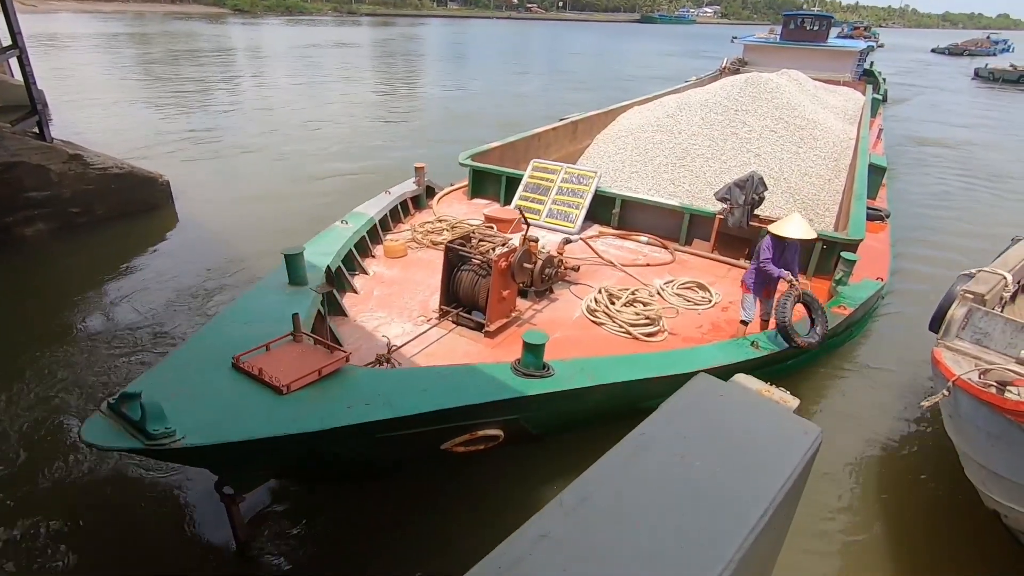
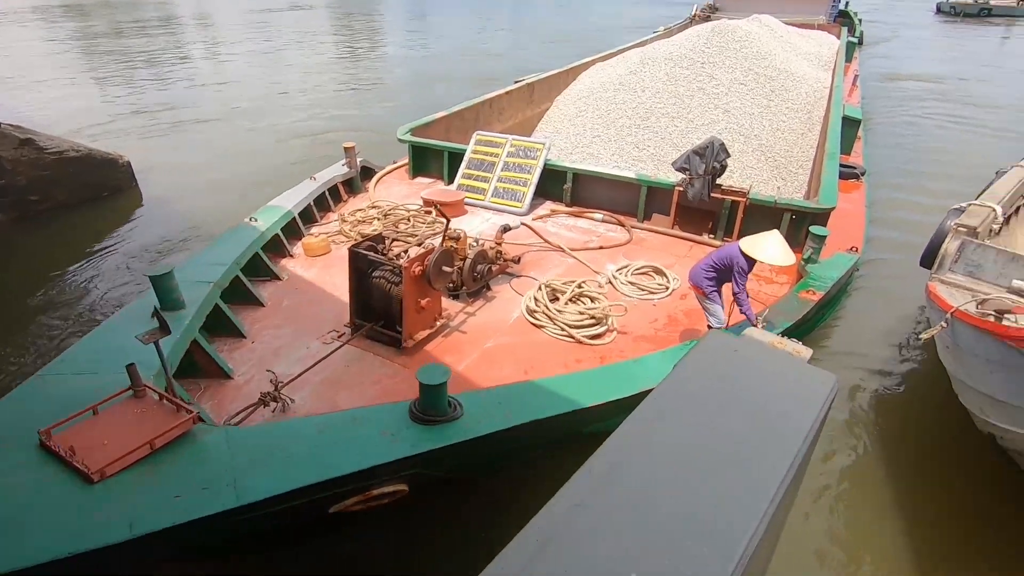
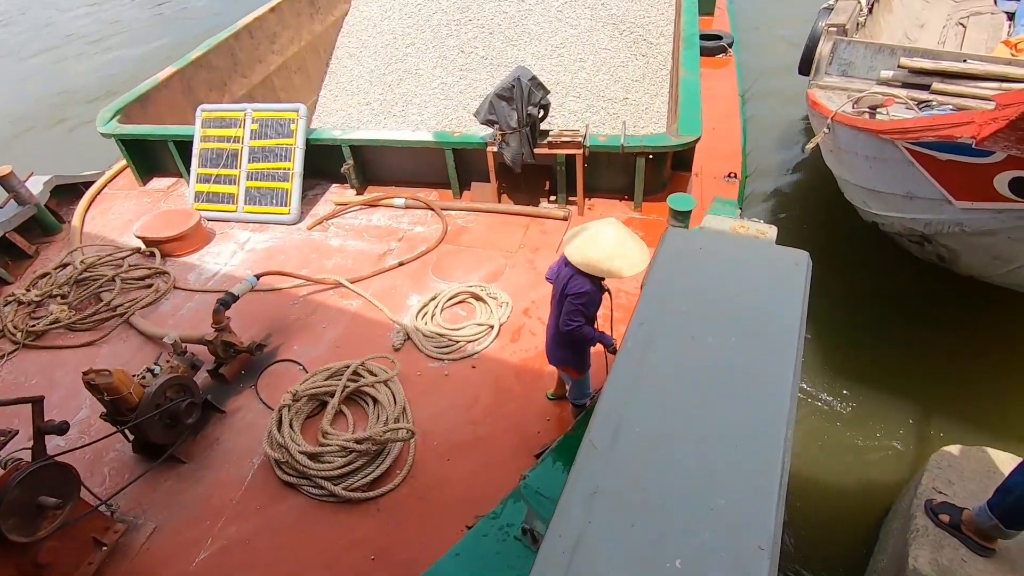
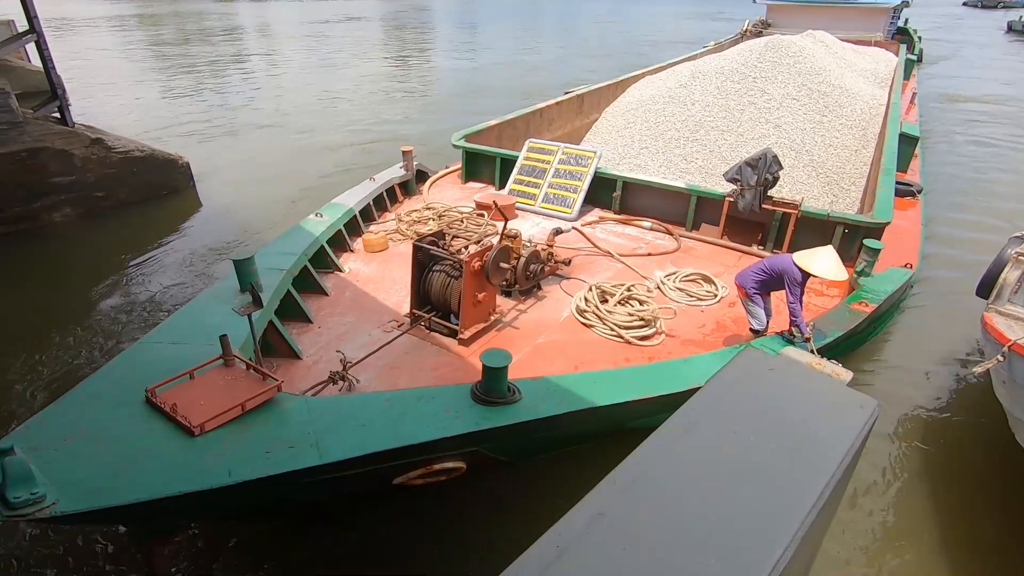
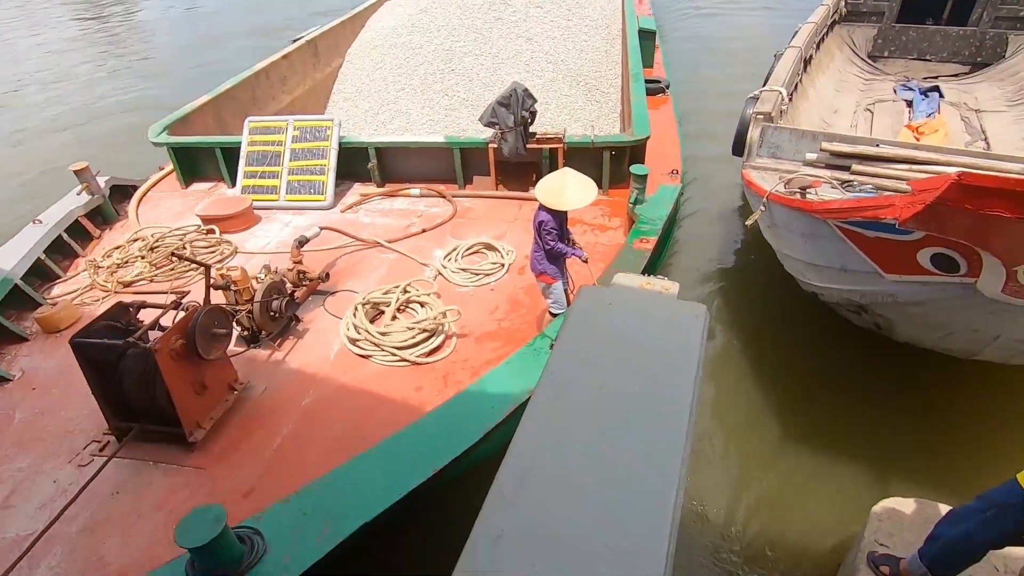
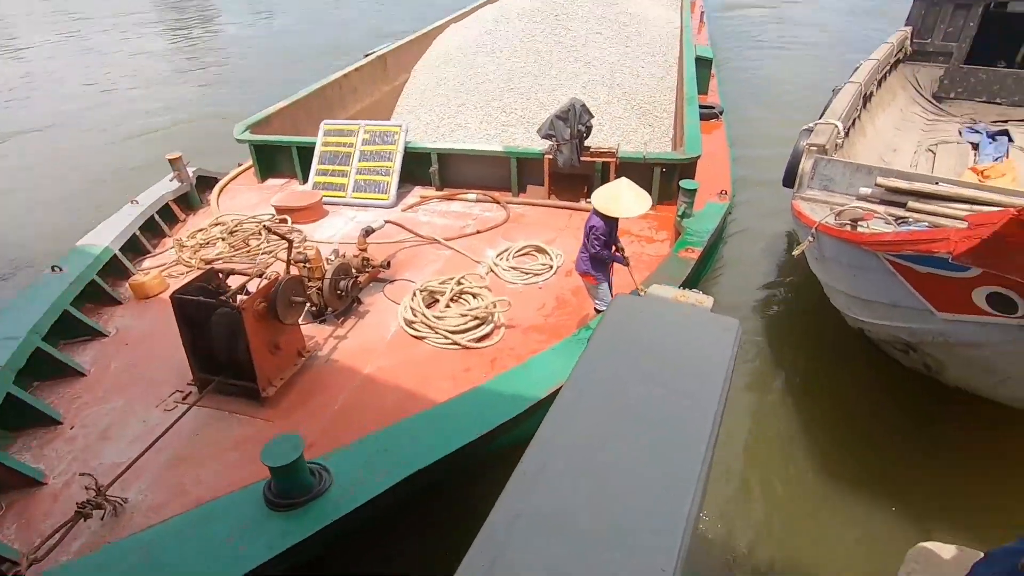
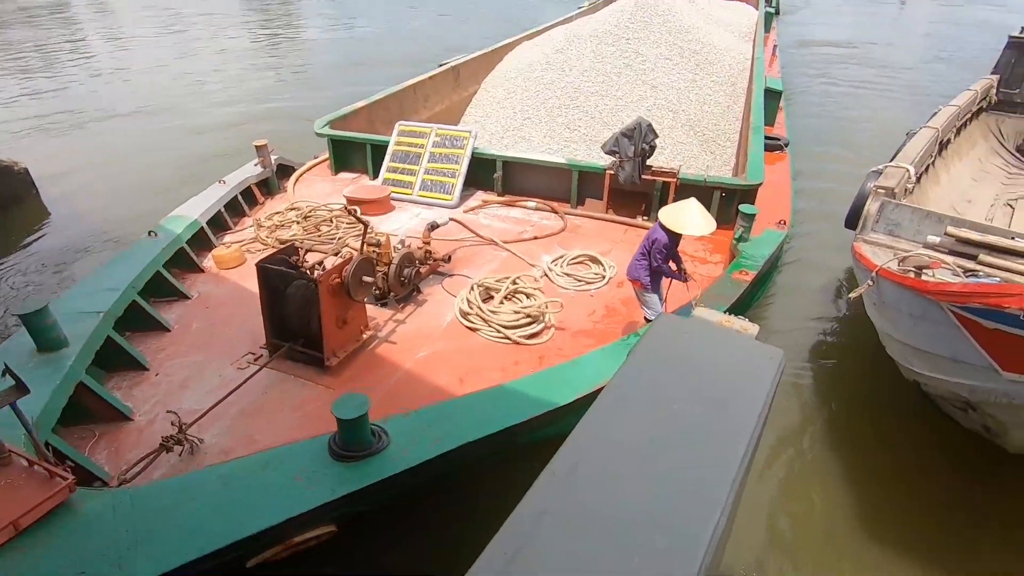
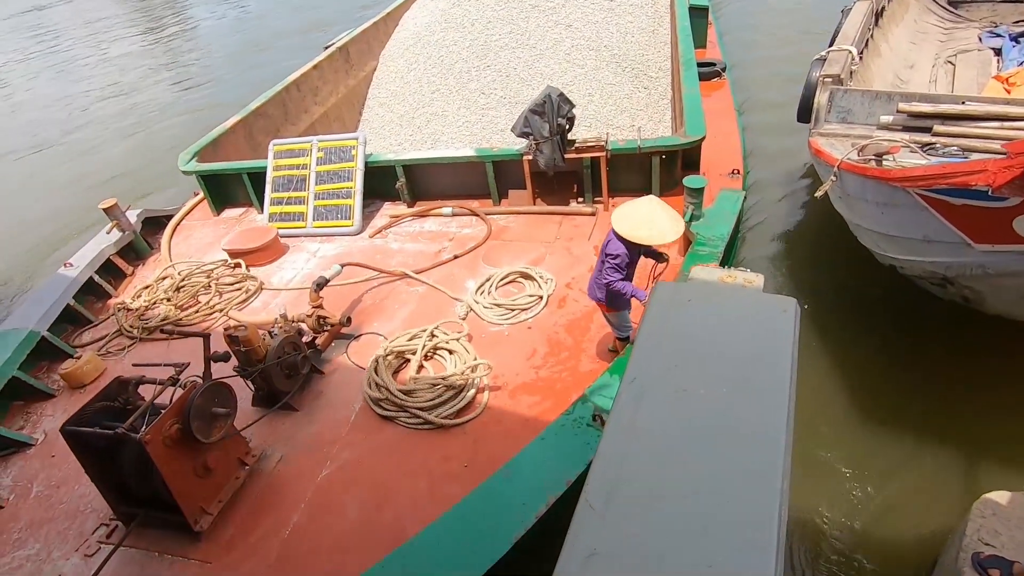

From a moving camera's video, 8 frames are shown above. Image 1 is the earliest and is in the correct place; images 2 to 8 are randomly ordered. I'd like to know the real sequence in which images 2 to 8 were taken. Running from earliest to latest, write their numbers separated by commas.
4, 2, 7, 6, 5, 8, 3
